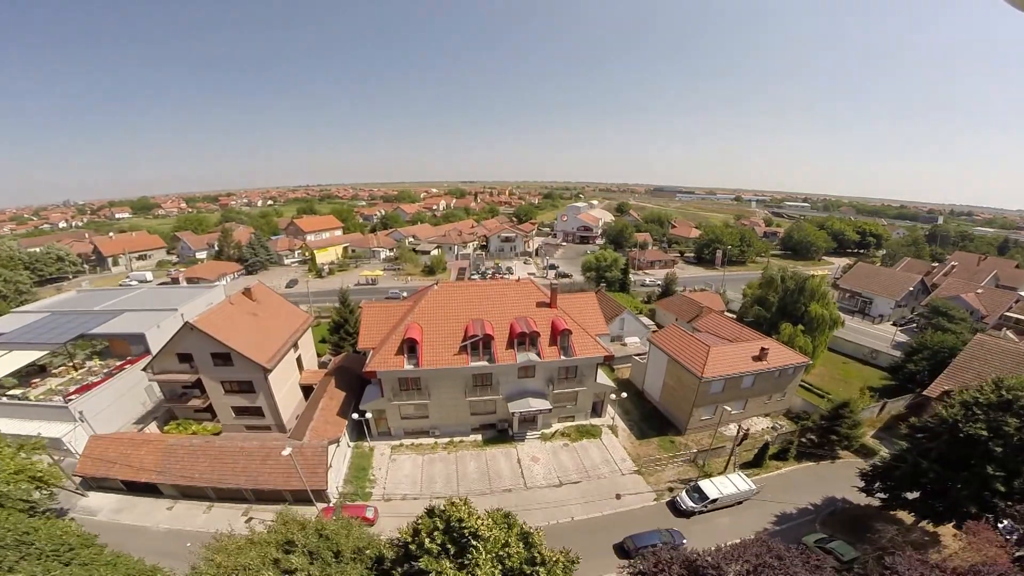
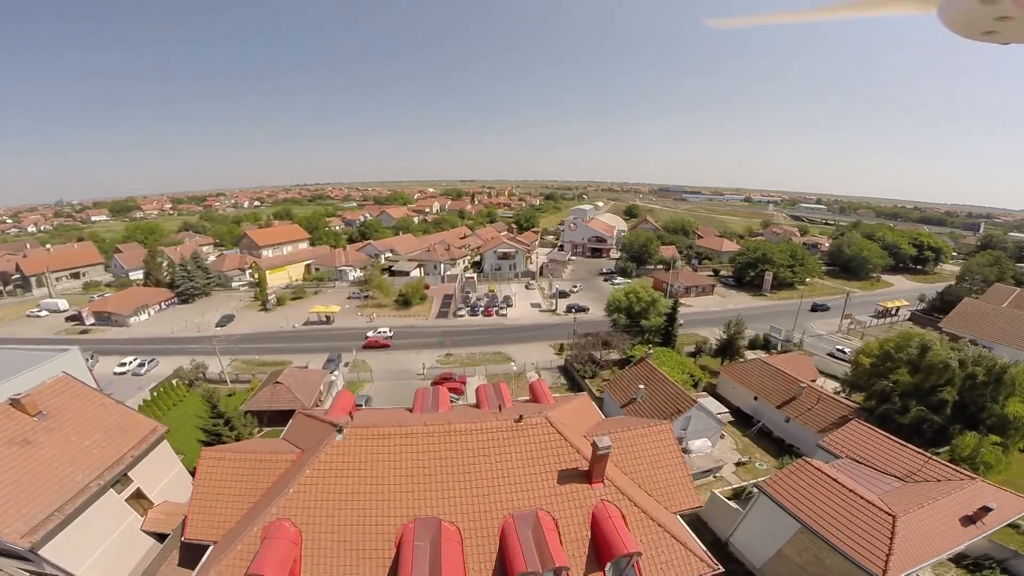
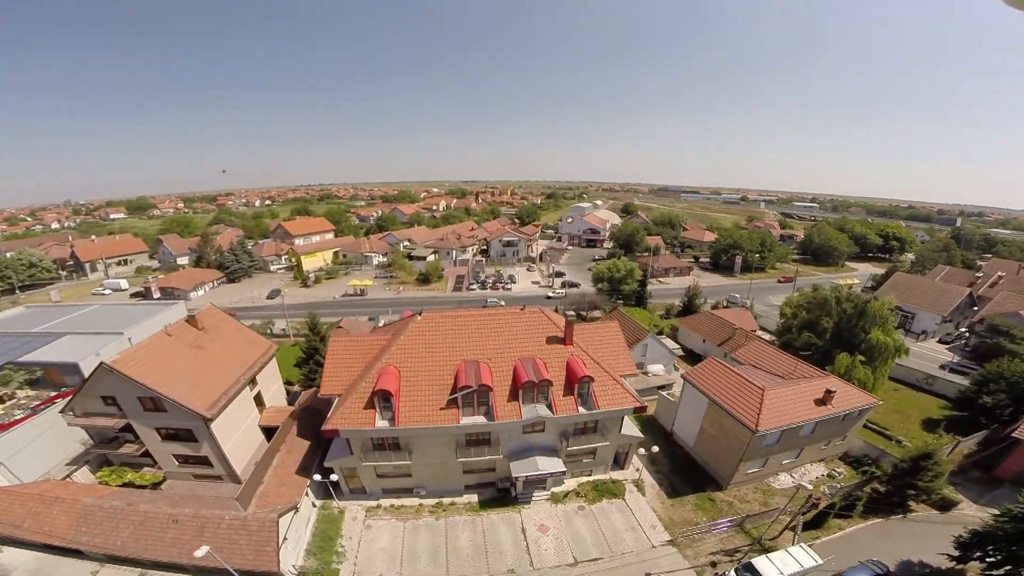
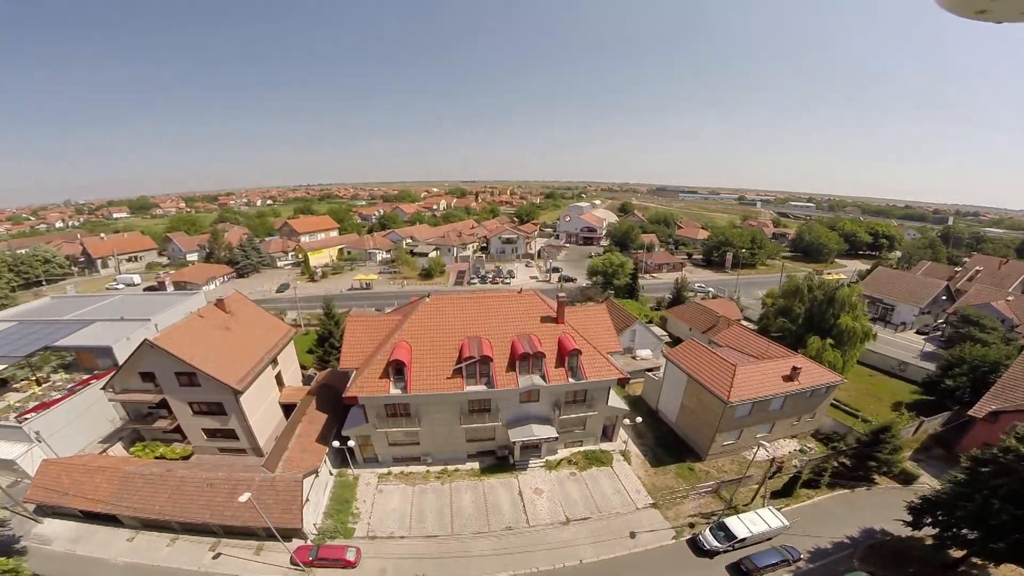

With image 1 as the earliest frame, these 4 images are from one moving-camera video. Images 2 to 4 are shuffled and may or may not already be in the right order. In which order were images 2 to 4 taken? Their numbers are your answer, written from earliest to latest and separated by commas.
4, 3, 2
